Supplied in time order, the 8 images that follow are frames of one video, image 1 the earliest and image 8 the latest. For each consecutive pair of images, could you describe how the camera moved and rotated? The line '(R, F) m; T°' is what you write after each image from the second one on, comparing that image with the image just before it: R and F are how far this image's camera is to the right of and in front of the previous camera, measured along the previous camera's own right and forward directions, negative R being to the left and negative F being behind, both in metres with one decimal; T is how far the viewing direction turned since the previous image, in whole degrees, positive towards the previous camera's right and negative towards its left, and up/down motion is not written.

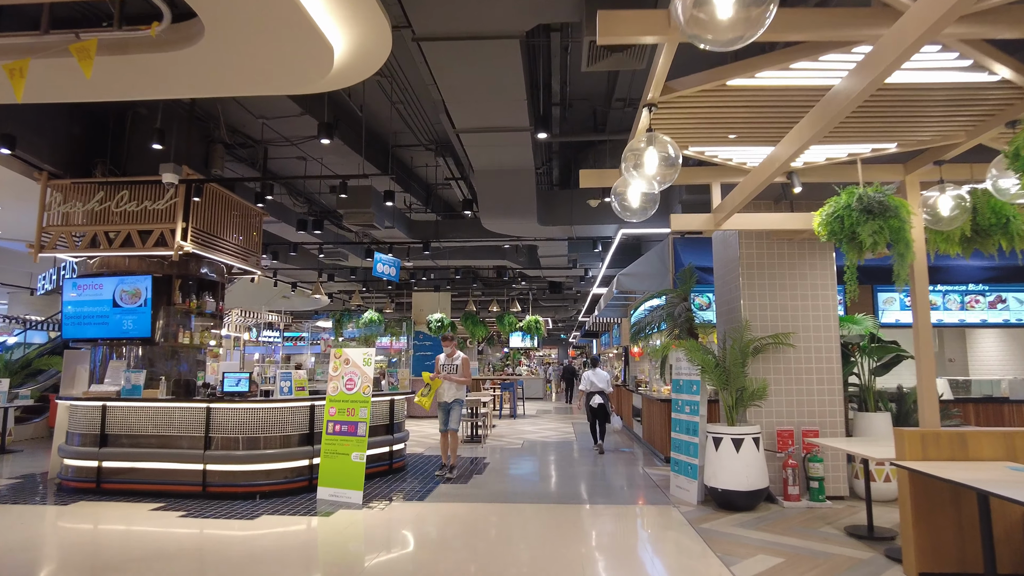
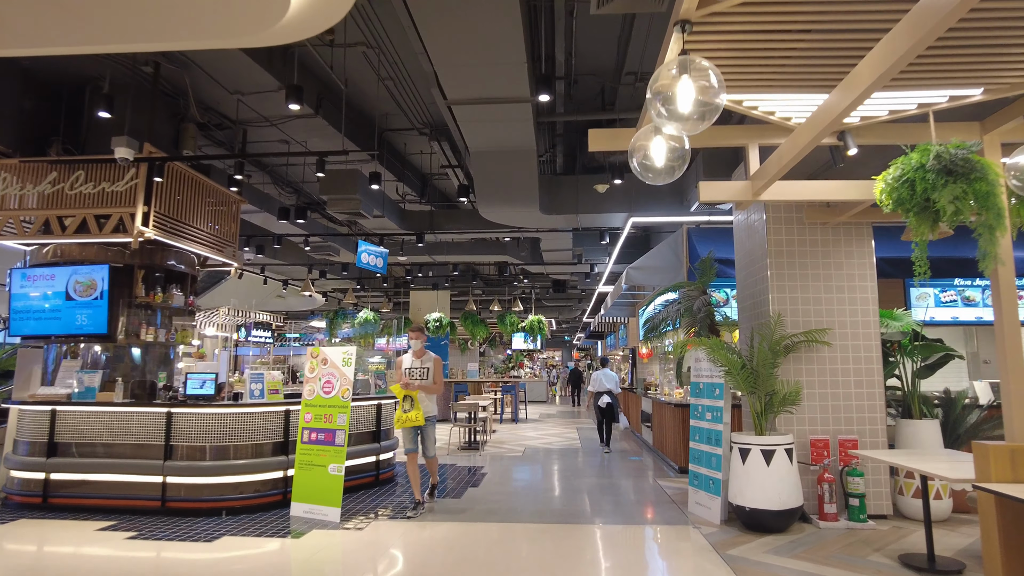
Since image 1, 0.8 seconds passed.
(0.0, +0.7) m; 0°
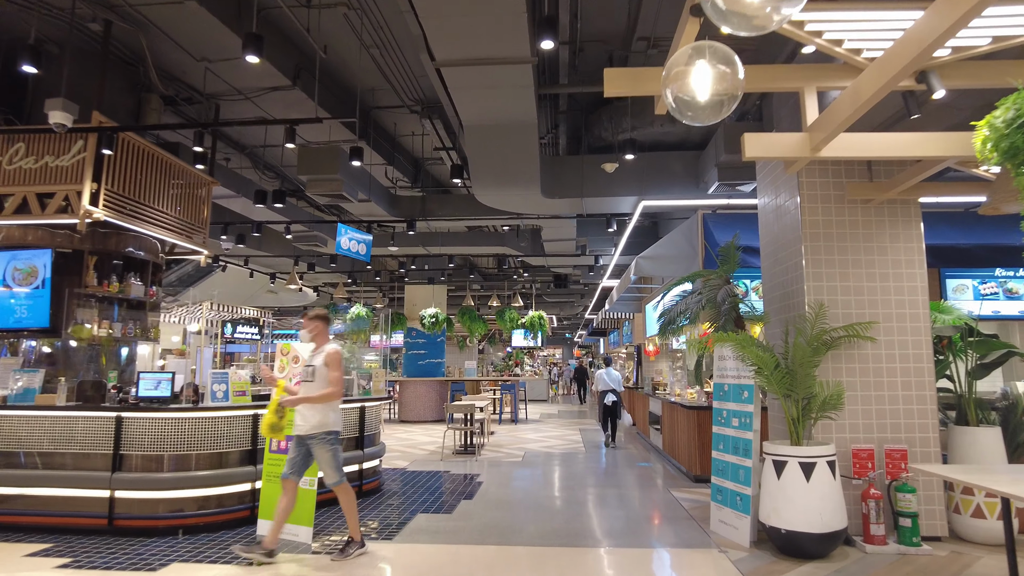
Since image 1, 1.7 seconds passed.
(0.0, +0.7) m; 0°
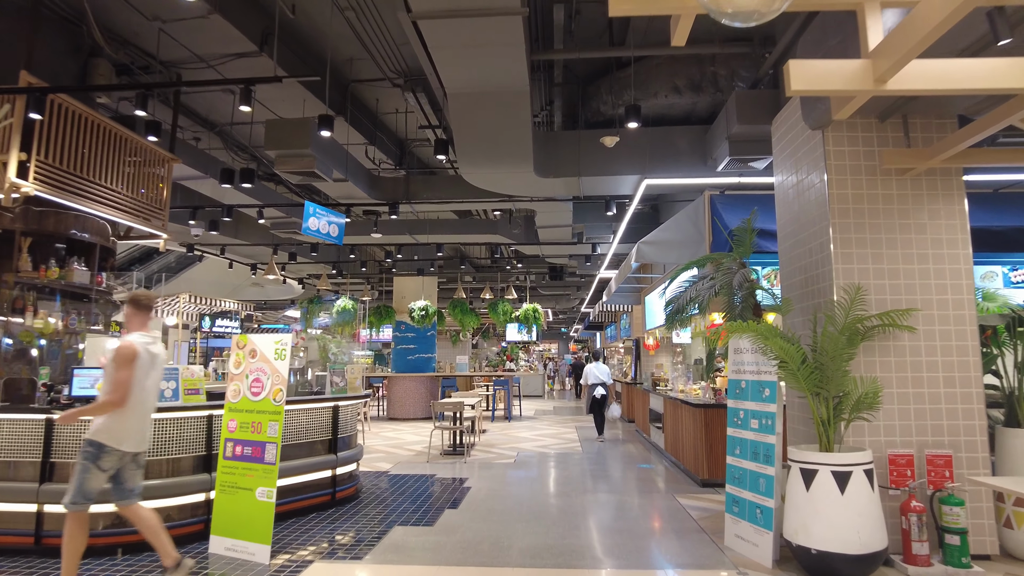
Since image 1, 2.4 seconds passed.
(+0.1, +0.6) m; 0°
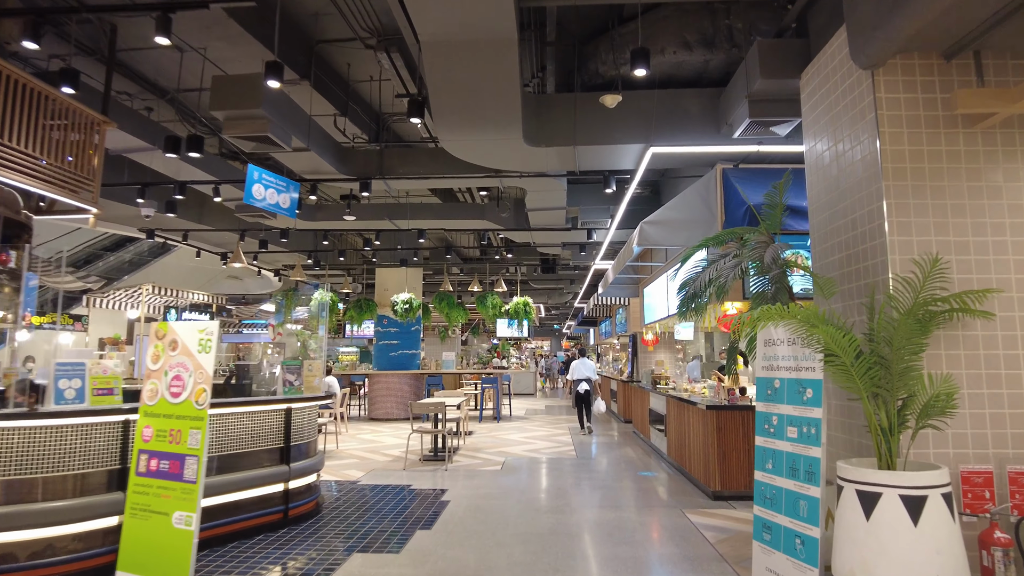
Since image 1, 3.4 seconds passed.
(+0.1, +0.8) m; +1°
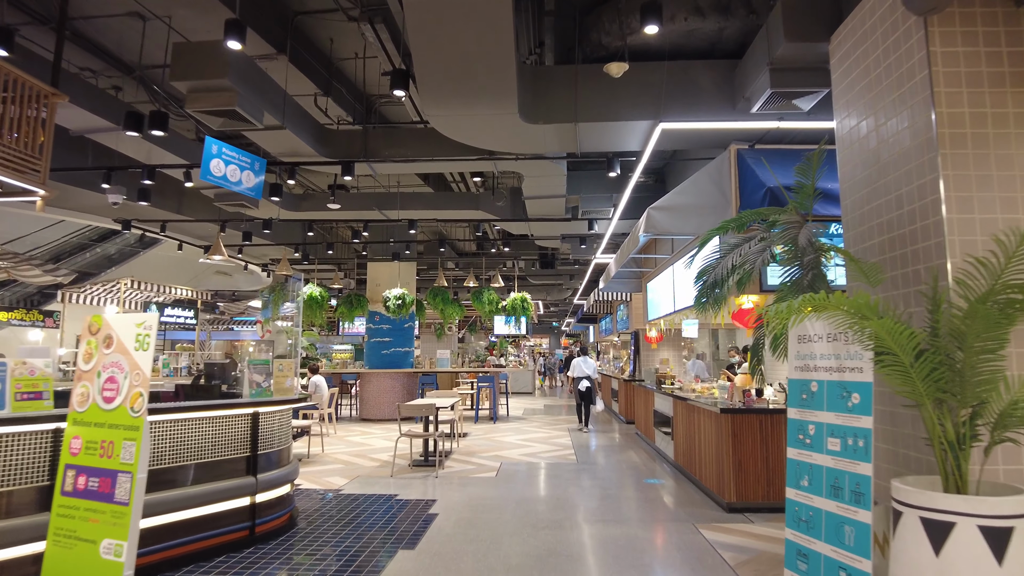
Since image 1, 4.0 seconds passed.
(0.0, +0.5) m; 0°
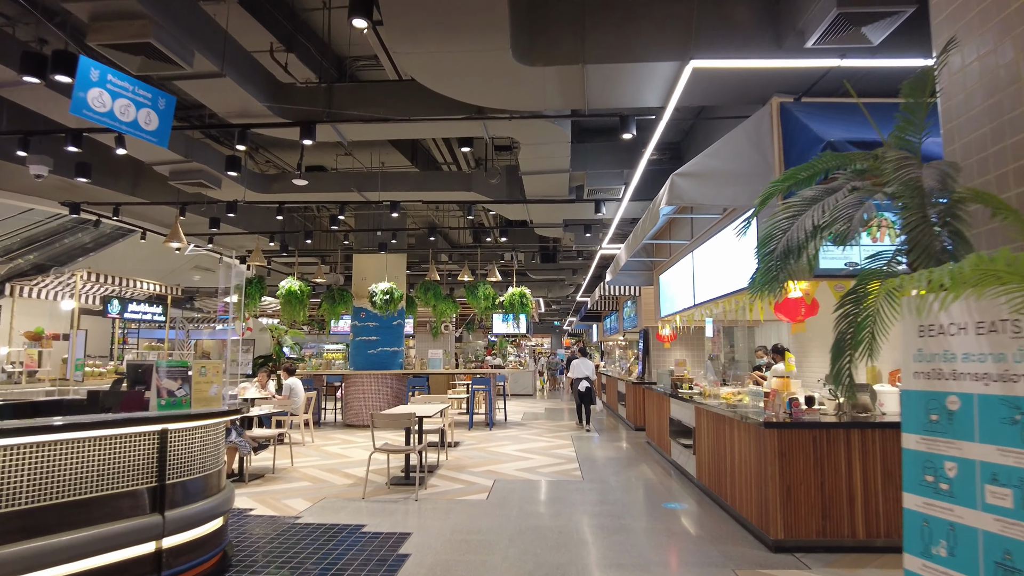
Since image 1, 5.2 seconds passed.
(+0.1, +1.1) m; 0°
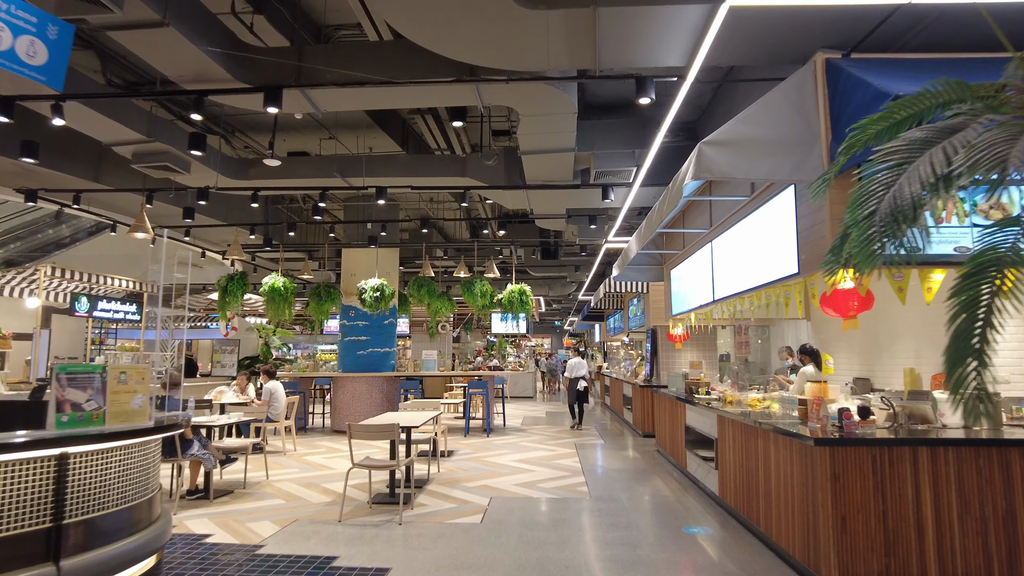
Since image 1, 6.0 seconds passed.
(0.0, +0.7) m; 0°
